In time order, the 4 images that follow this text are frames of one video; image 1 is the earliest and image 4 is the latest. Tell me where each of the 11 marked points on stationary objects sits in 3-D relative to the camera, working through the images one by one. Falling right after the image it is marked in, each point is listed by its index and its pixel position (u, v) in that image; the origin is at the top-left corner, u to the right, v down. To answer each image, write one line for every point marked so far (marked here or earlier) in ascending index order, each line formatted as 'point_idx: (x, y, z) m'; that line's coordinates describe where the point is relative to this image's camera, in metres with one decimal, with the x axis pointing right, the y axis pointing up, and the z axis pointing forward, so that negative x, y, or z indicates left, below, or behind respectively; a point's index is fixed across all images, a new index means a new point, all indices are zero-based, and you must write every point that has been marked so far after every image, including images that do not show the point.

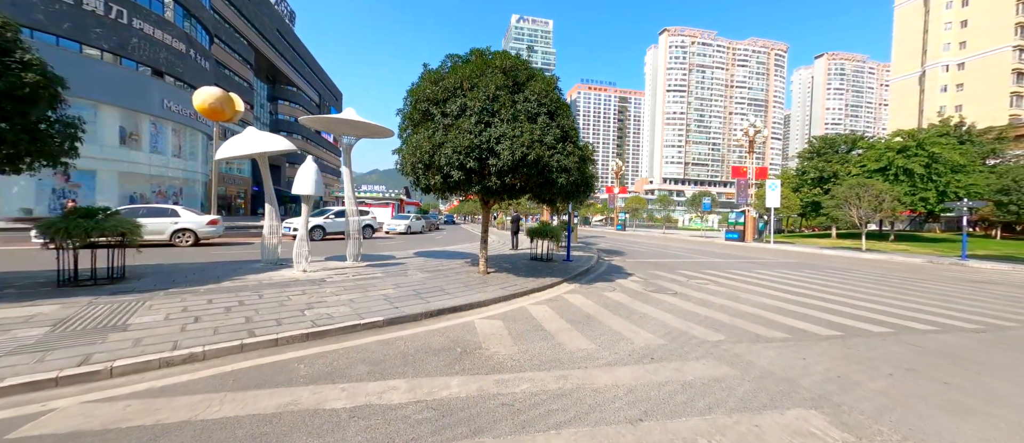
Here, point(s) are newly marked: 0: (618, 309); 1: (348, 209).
0: (+2.1, -1.7, +6.9) m
1: (-4.5, +0.3, +9.8) m
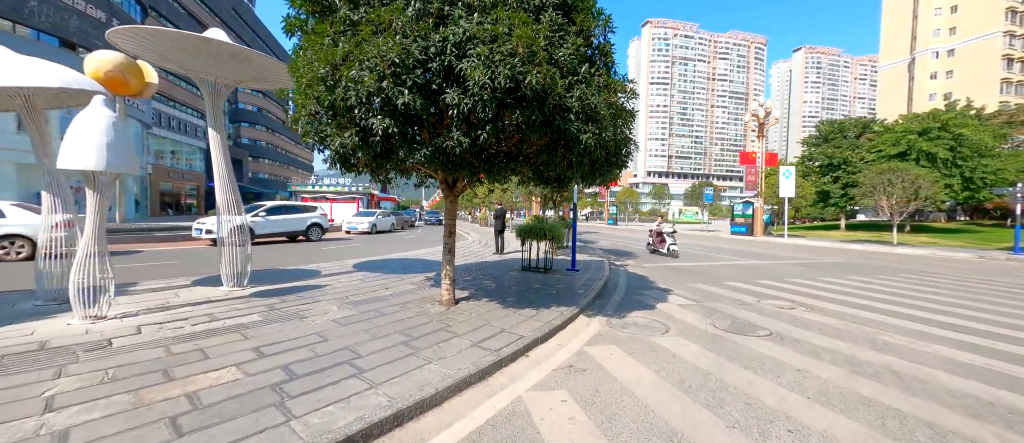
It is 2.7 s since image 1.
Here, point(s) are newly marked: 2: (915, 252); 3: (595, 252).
0: (+1.9, -1.6, +3.3) m
1: (-4.8, +0.3, +5.8) m
2: (+21.1, -1.6, +18.5) m
3: (+3.4, -1.2, +14.3) m
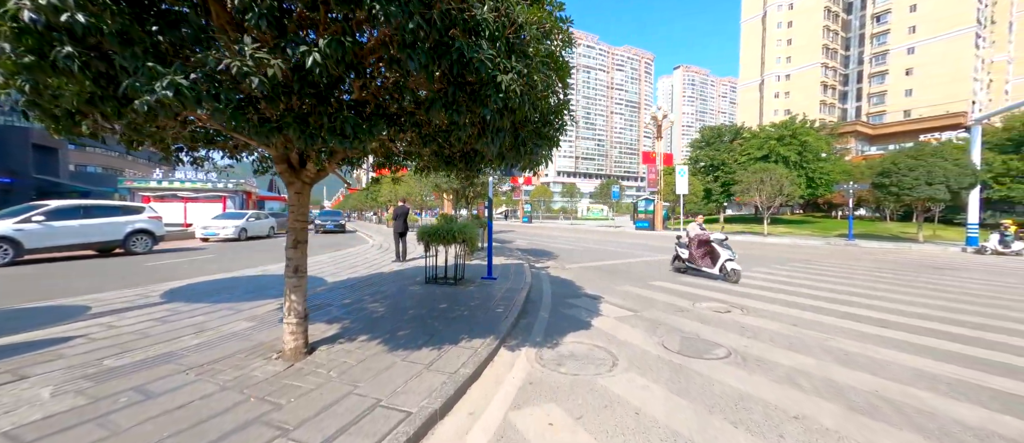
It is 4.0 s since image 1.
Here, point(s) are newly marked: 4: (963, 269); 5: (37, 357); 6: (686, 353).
0: (+1.2, -1.6, +2.0) m
1: (-6.0, +0.2, +2.8) m
2: (+16.3, -1.2, +21.2) m
3: (0.0, -1.2, +13.0) m
4: (+15.3, -1.6, +11.9) m
5: (-4.6, -1.3, +3.4) m
6: (+2.1, -1.6, +4.3) m
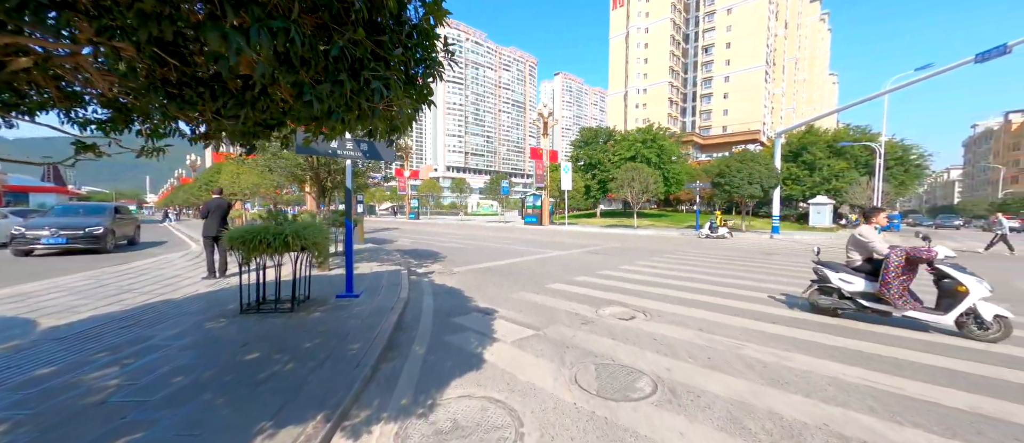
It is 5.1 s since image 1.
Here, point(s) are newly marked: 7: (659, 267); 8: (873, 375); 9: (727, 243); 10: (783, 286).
0: (+0.7, -1.6, +0.8) m
1: (-6.4, +0.1, -0.6) m
2: (+9.2, -0.8, +23.6) m
3: (-3.8, -1.1, +10.9) m
4: (+11.1, -1.3, +14.4) m
5: (-5.2, -1.4, +0.3) m
6: (+0.9, -1.6, +3.2) m
7: (+4.4, -1.4, +10.8) m
8: (+3.5, -1.5, +3.5) m
9: (+11.2, -1.1, +18.7) m
10: (+6.2, -1.4, +8.2) m
